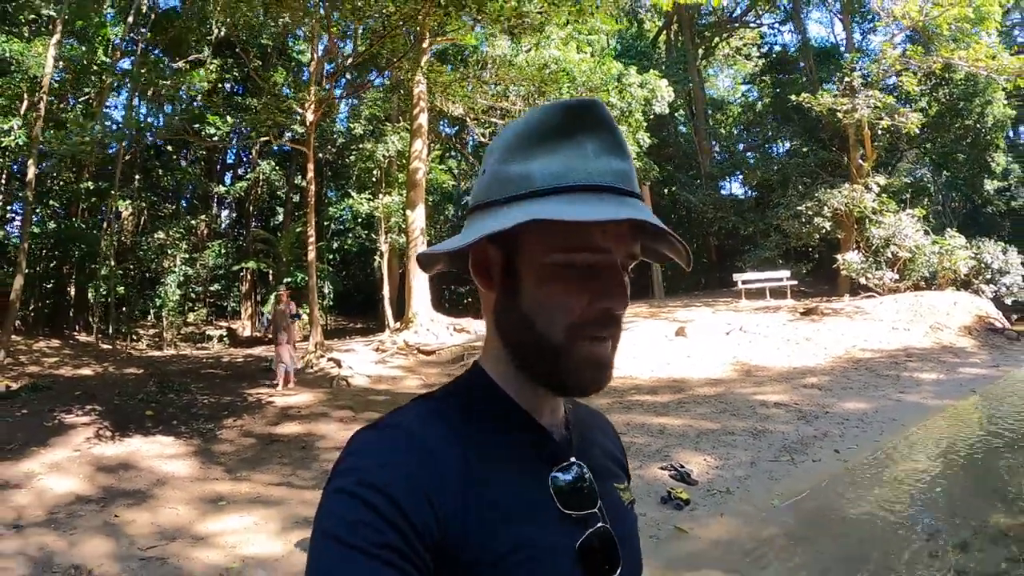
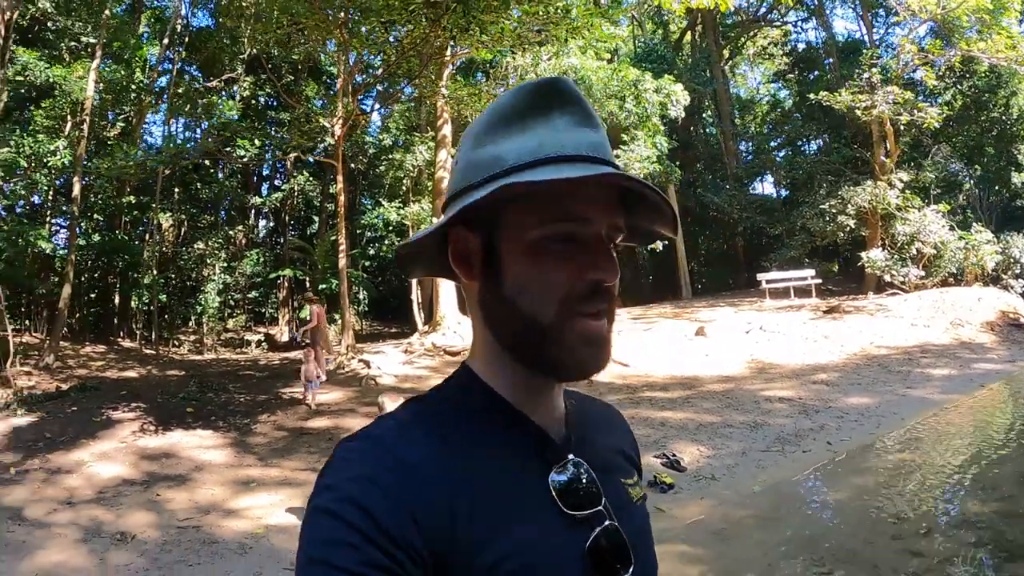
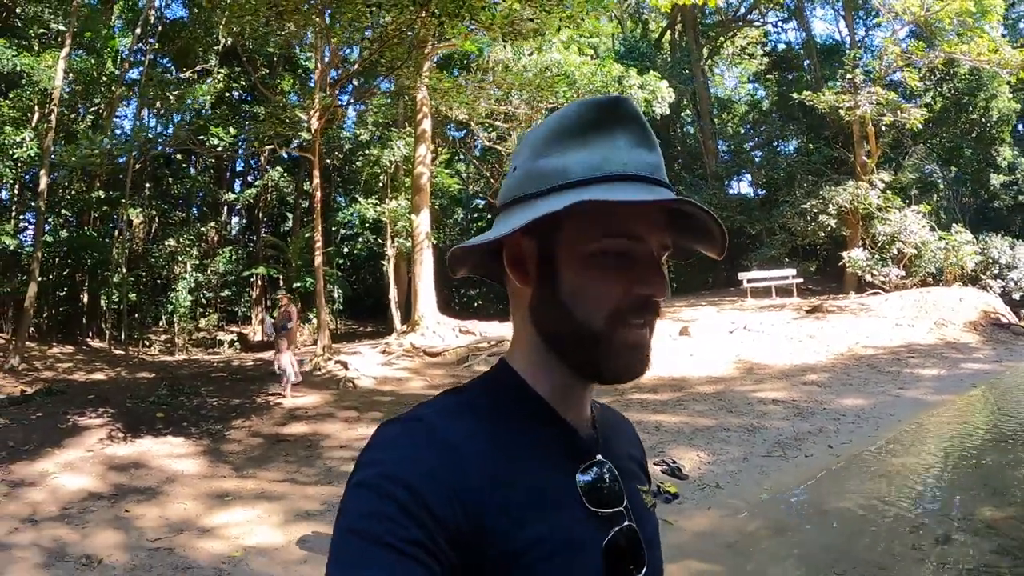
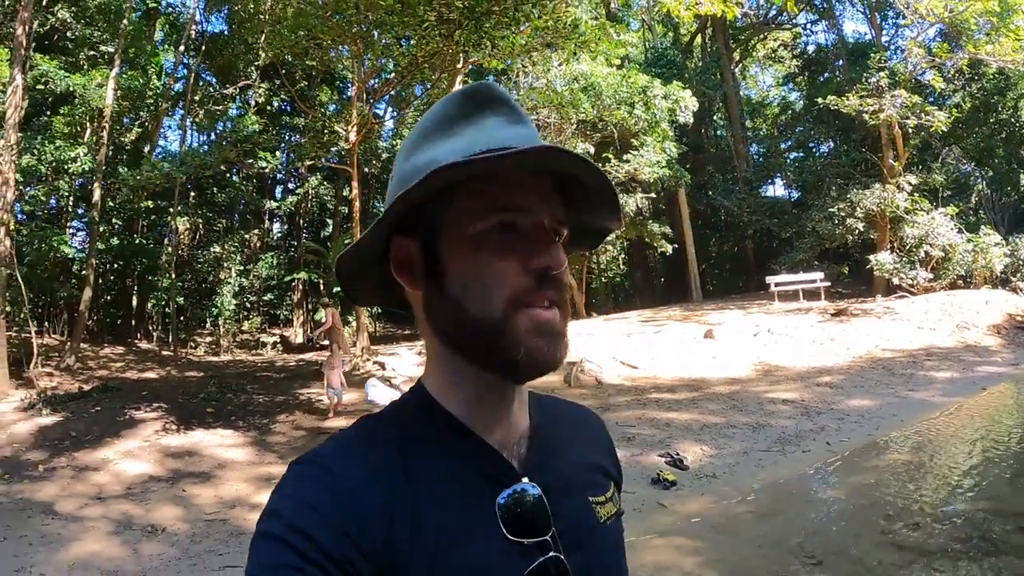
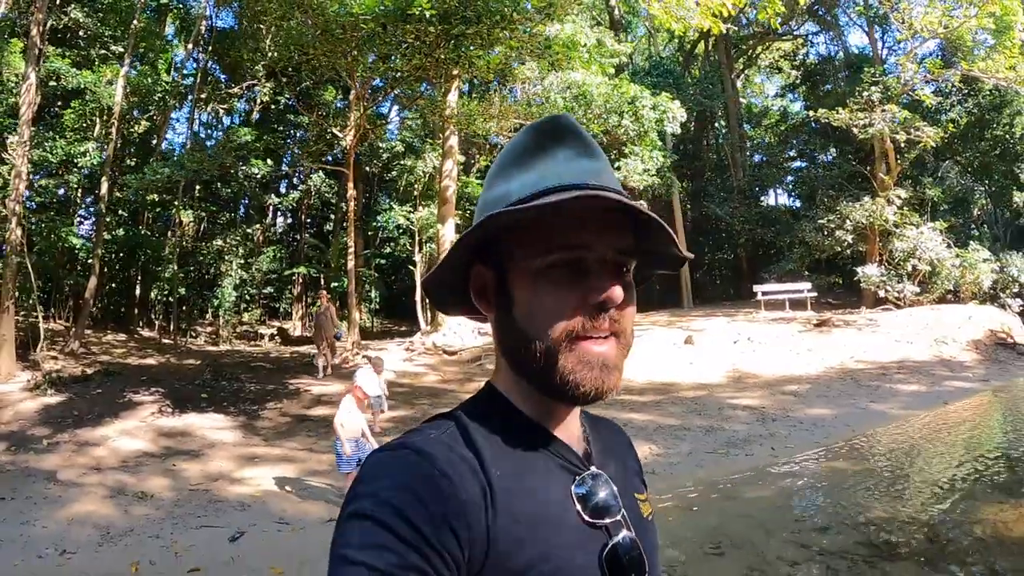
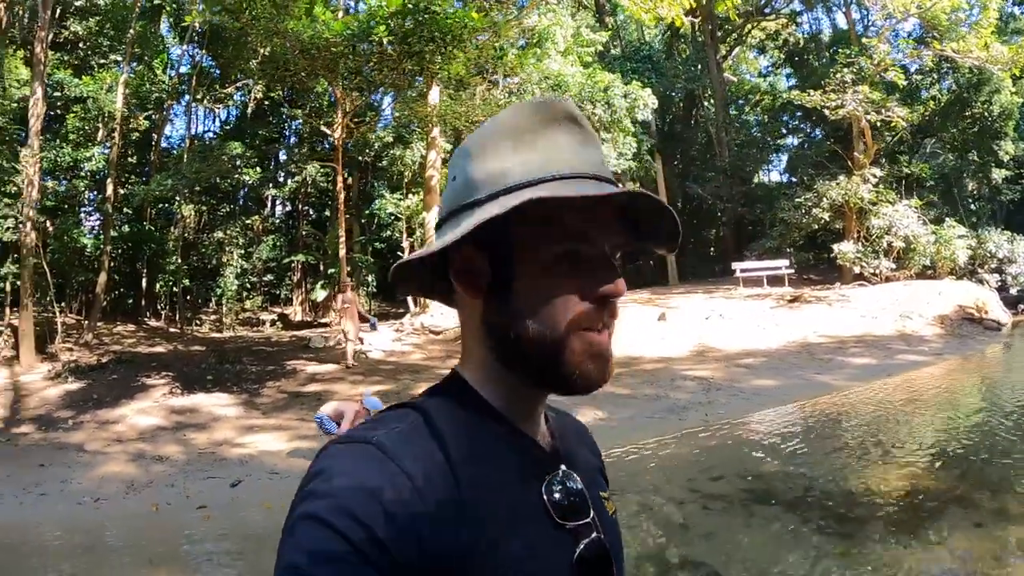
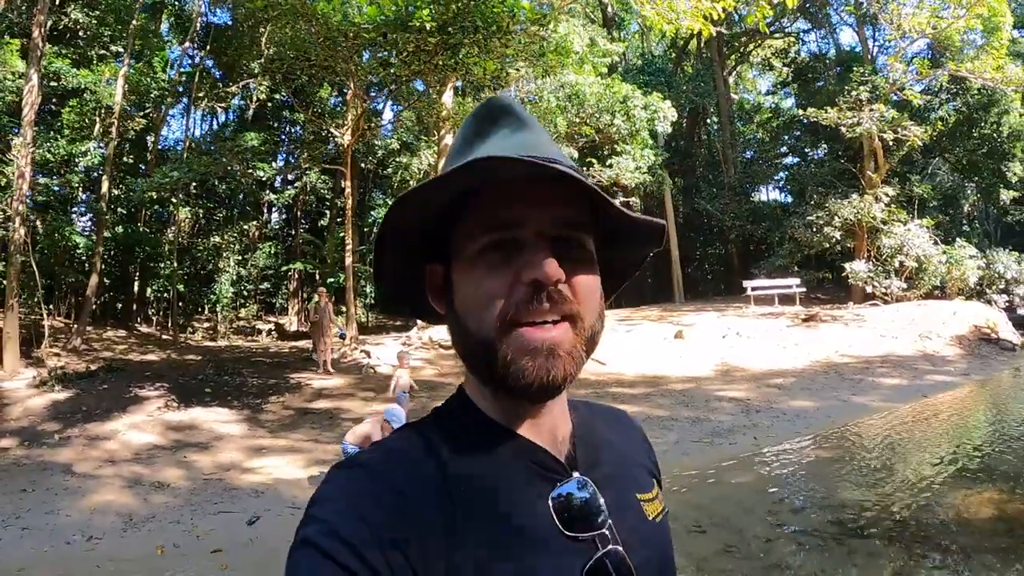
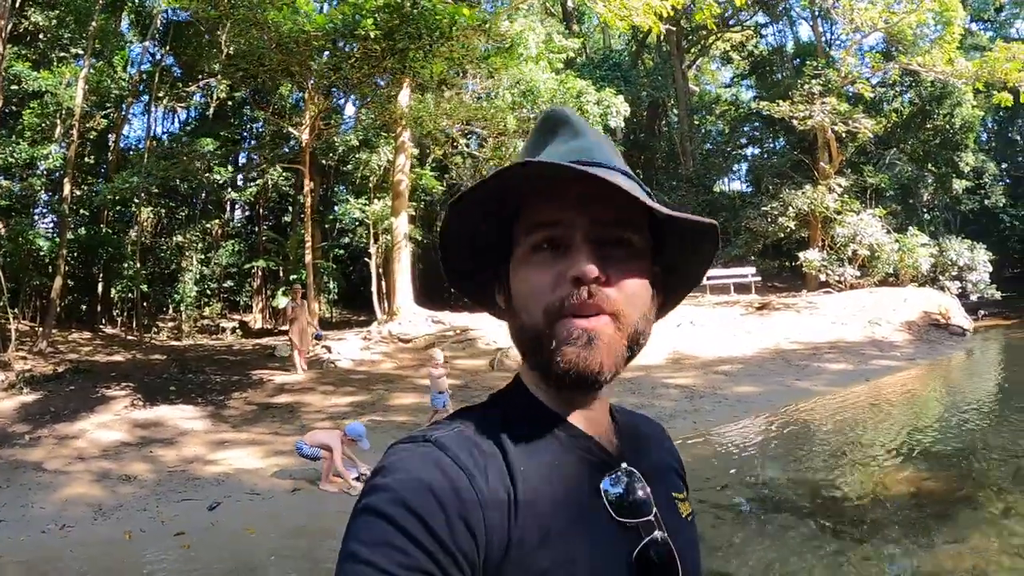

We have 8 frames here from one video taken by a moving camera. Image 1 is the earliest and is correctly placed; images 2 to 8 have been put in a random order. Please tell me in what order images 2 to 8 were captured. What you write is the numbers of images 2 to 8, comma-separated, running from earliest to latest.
3, 2, 4, 5, 7, 8, 6
